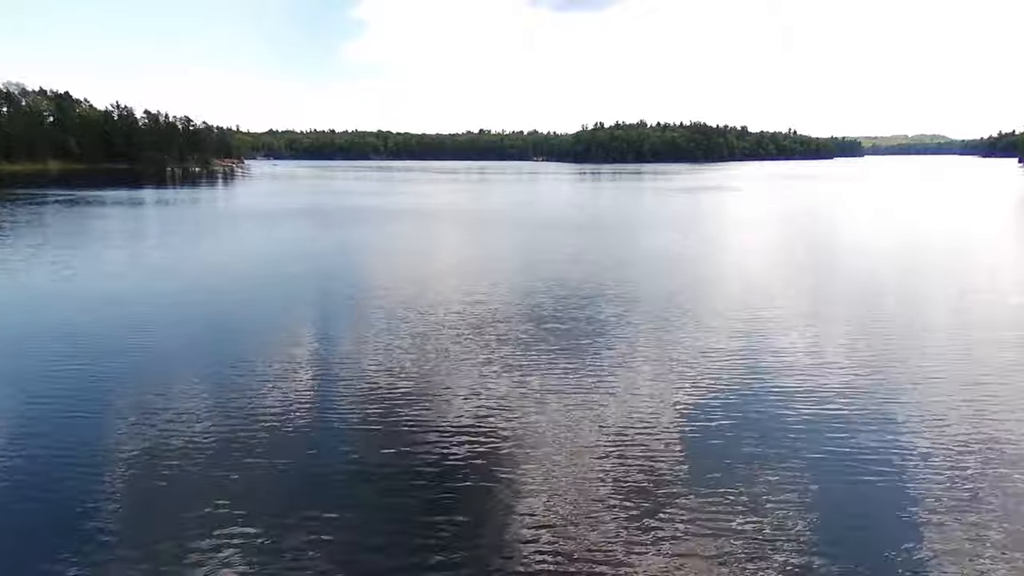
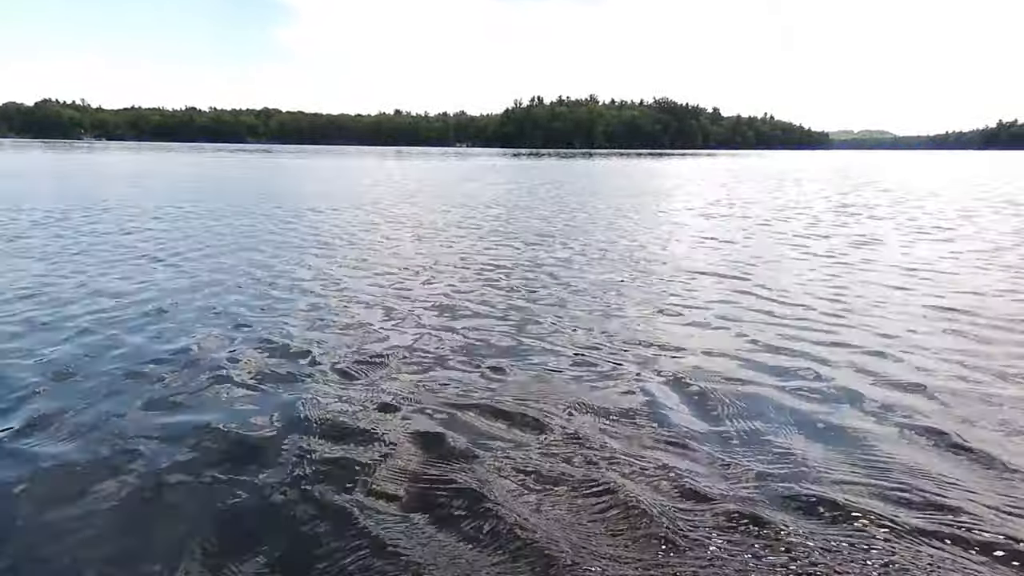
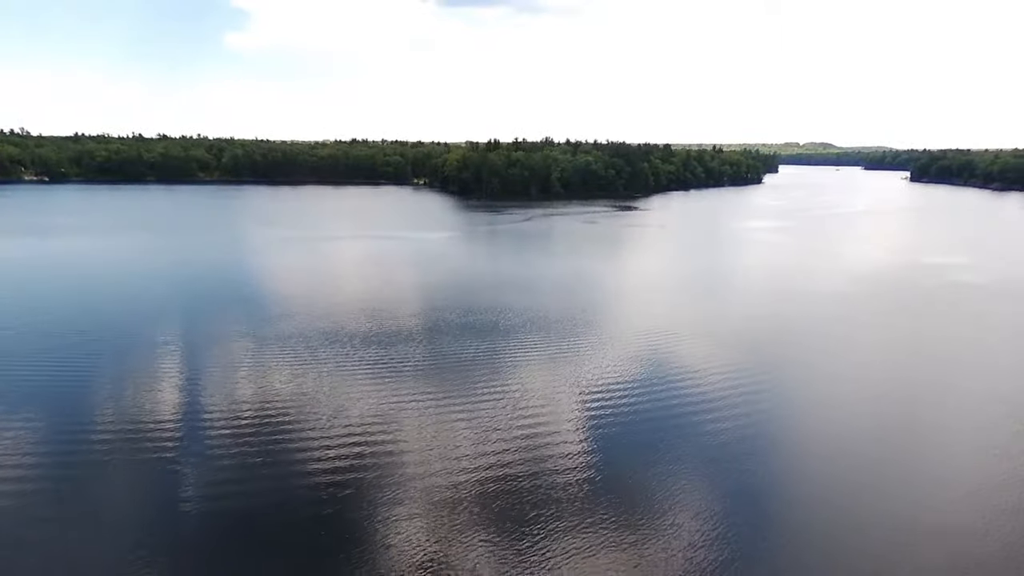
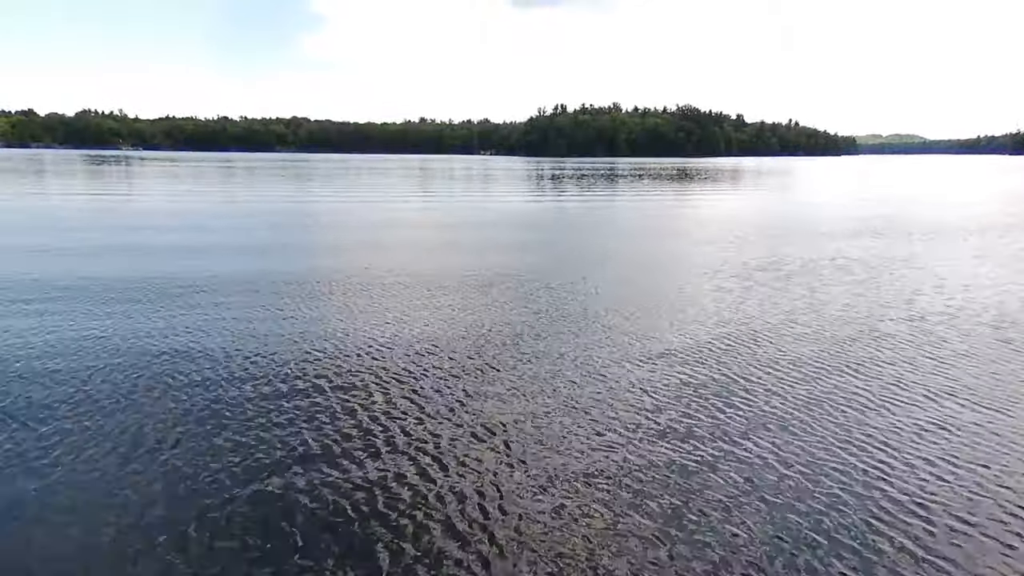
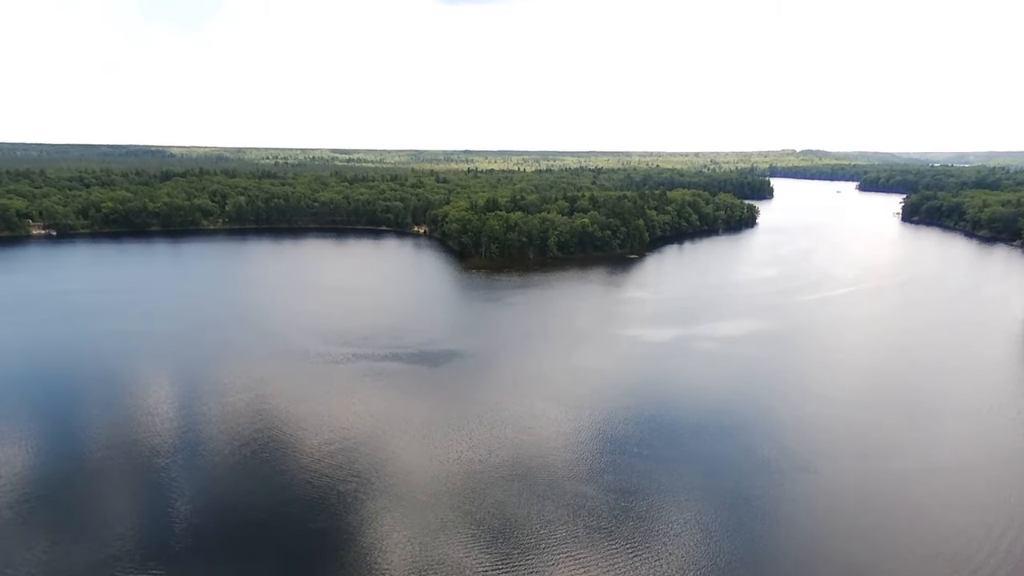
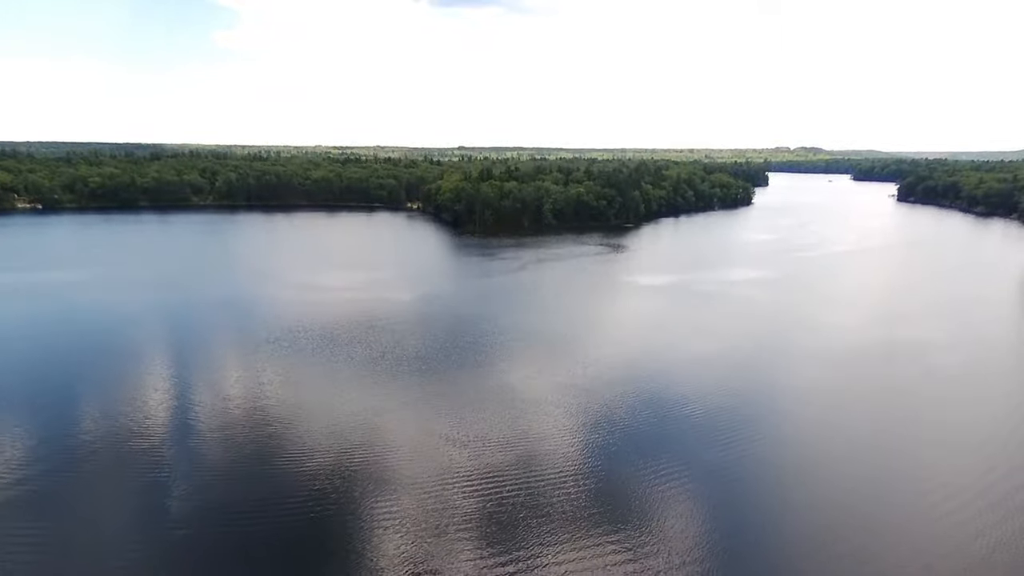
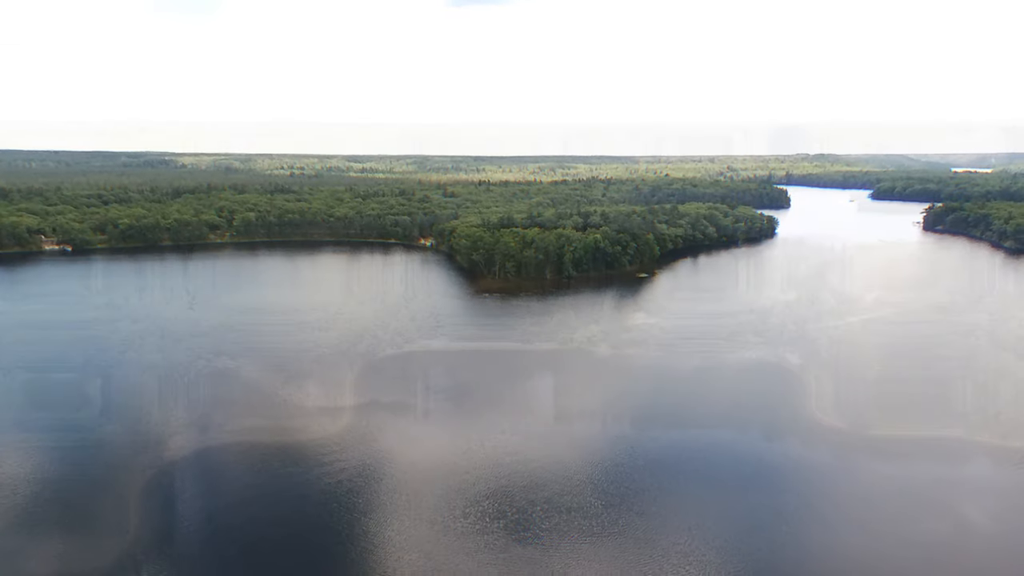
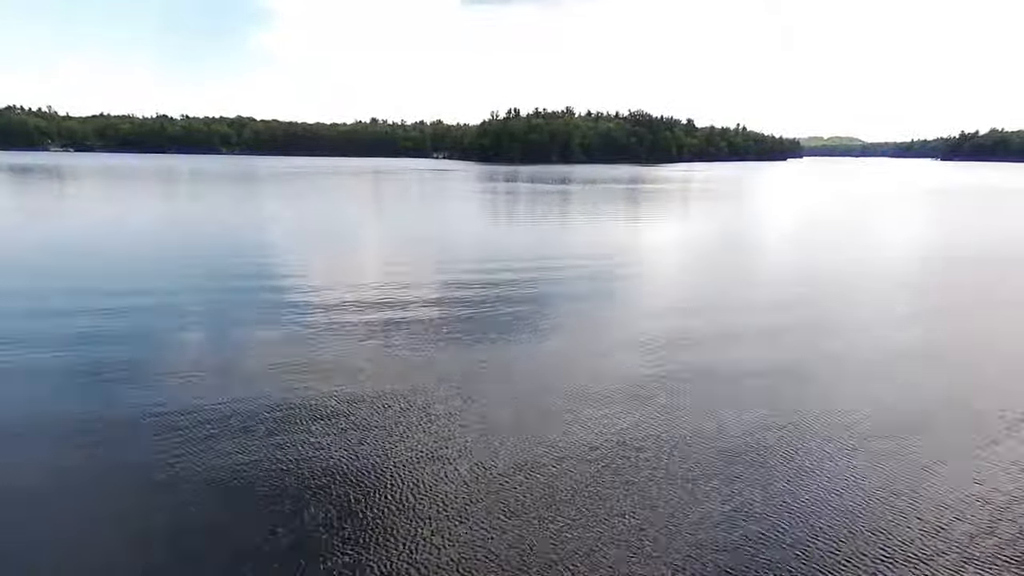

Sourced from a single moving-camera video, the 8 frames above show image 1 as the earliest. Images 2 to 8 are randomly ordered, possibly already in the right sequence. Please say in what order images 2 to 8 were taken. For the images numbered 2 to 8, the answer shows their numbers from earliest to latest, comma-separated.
4, 2, 8, 3, 6, 5, 7
